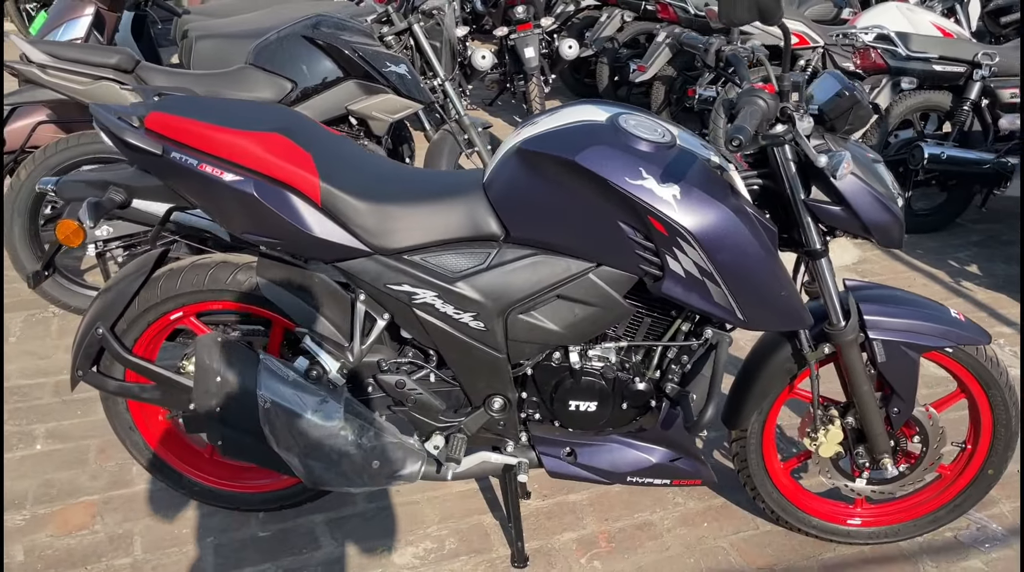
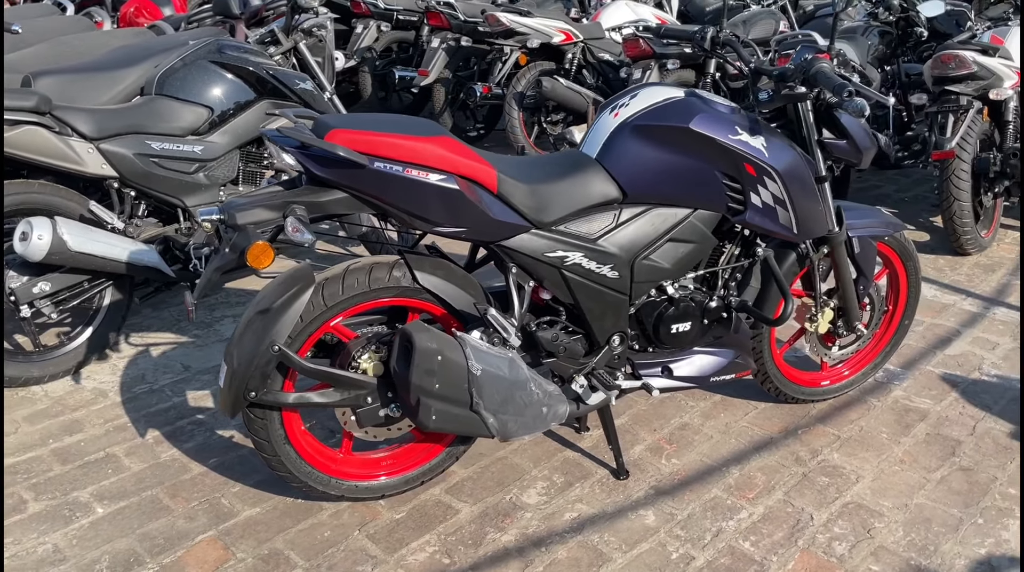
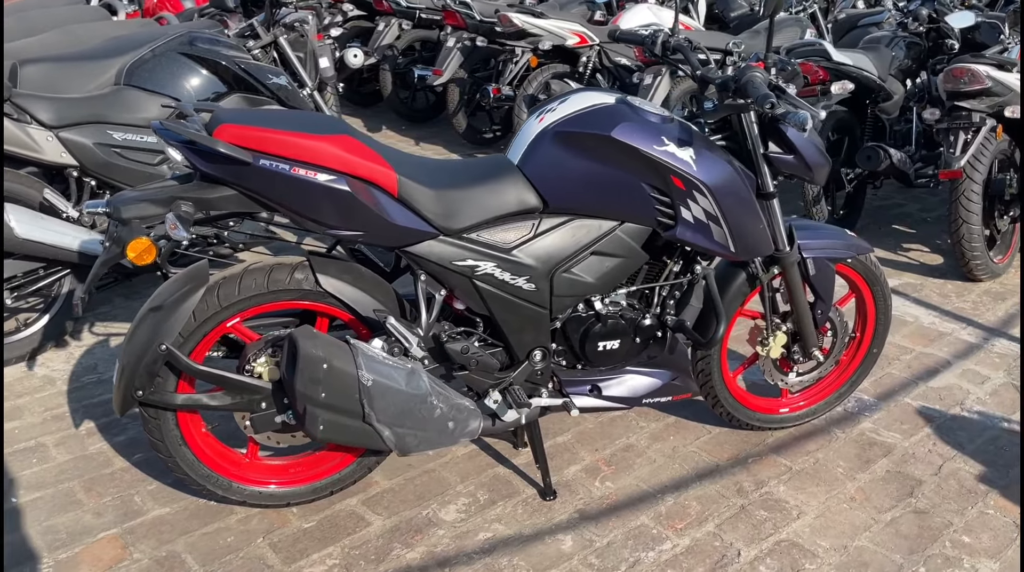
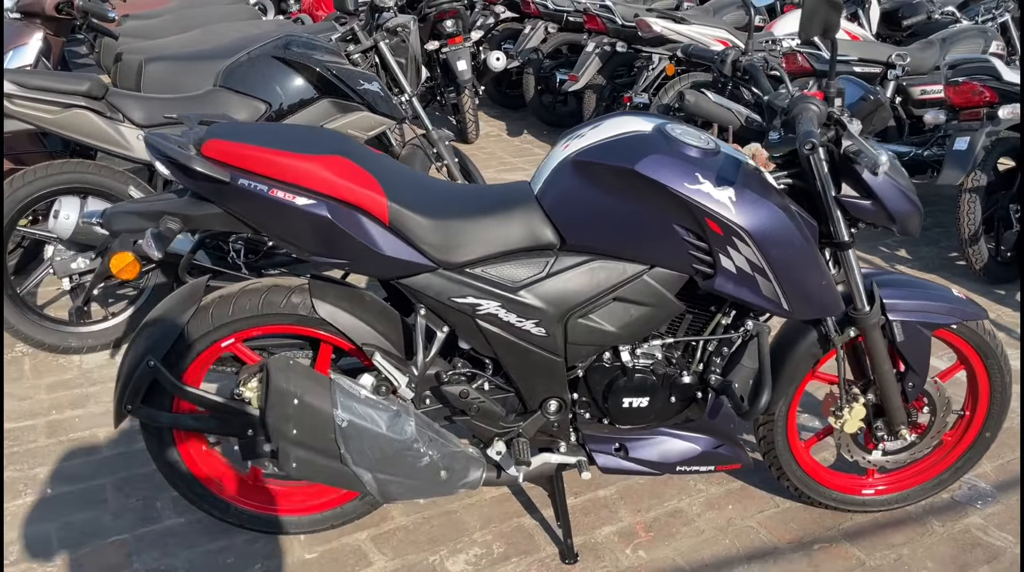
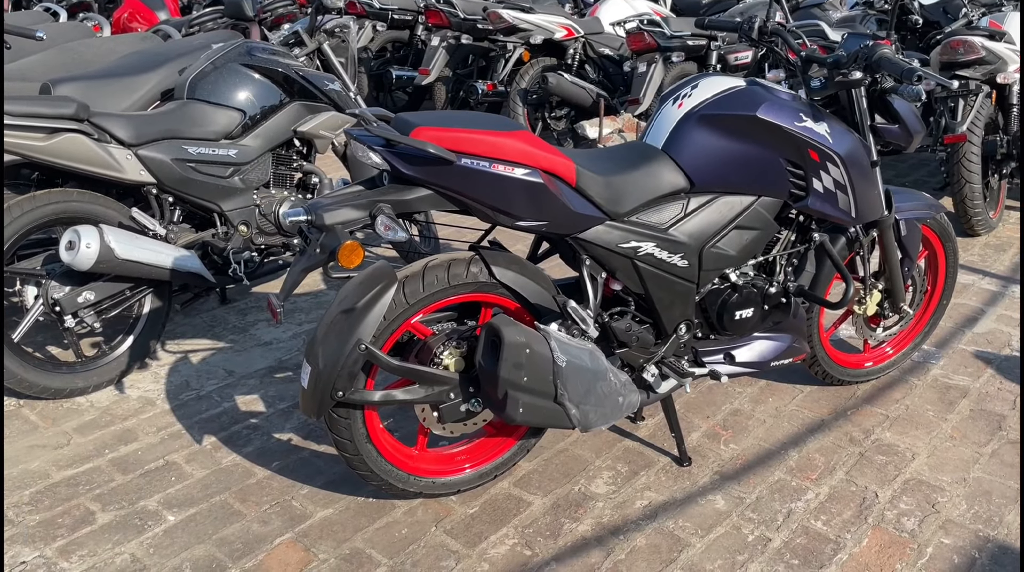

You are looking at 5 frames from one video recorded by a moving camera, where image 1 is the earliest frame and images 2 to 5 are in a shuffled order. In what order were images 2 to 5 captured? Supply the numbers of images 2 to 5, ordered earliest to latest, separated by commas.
4, 5, 2, 3
